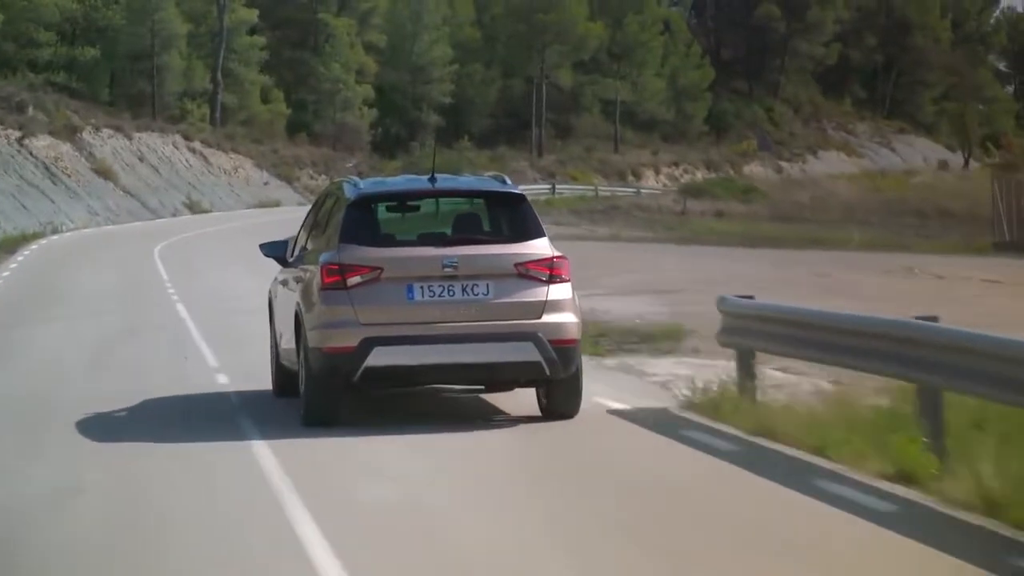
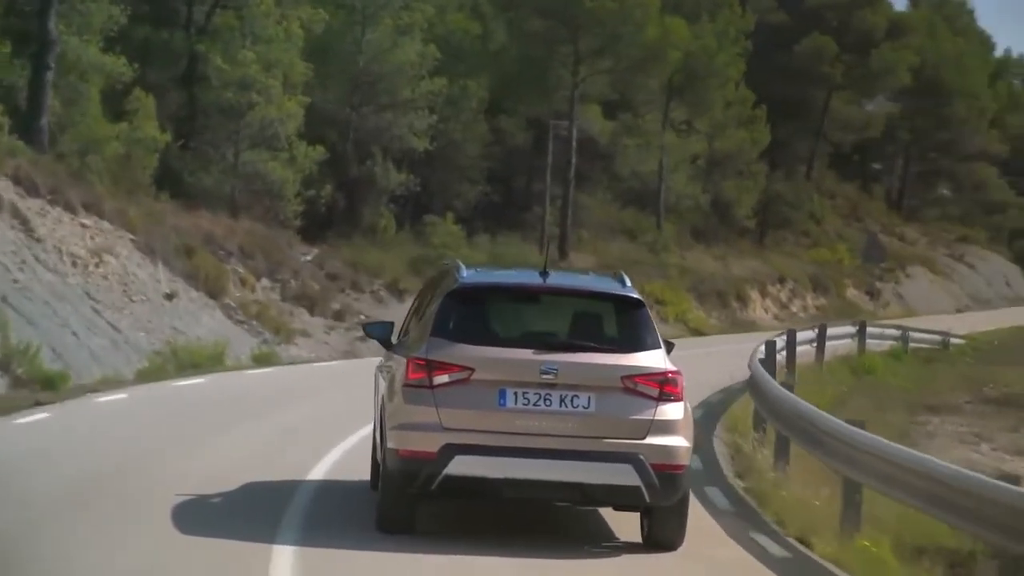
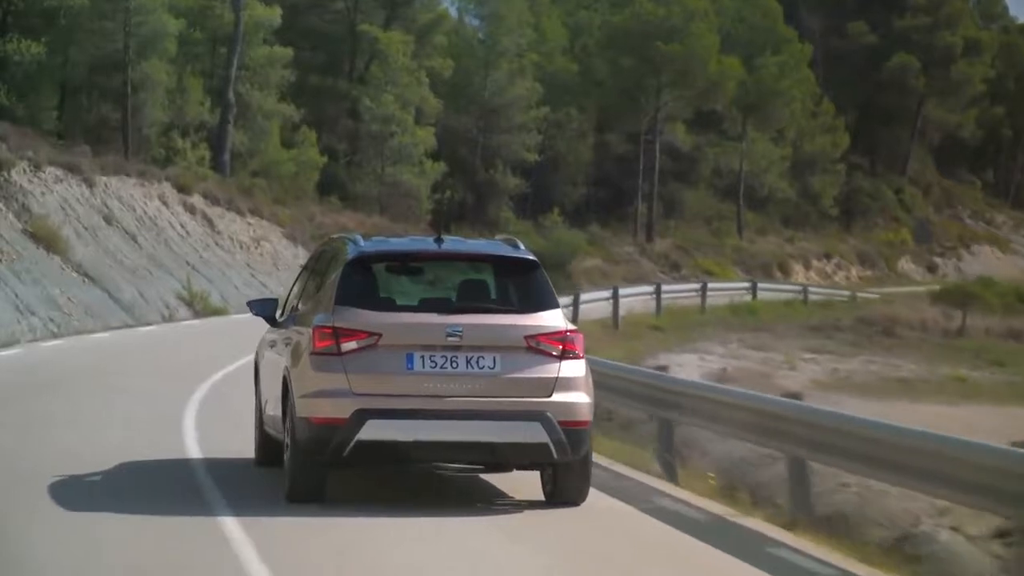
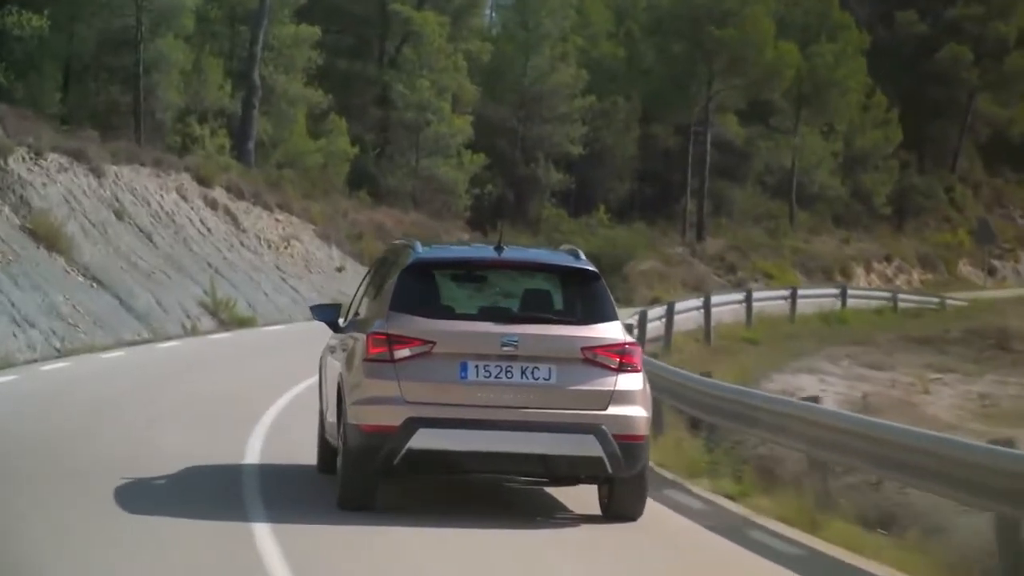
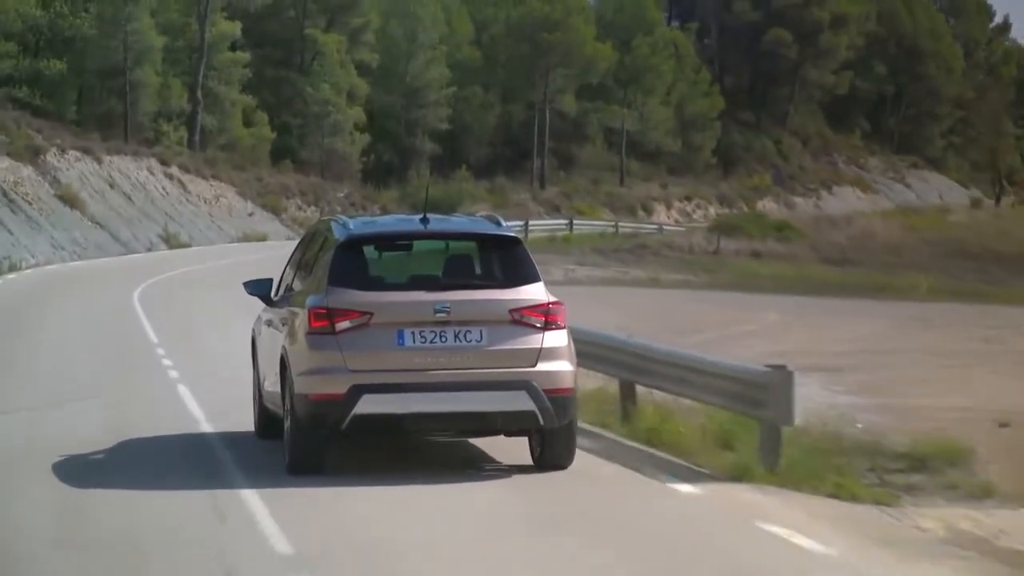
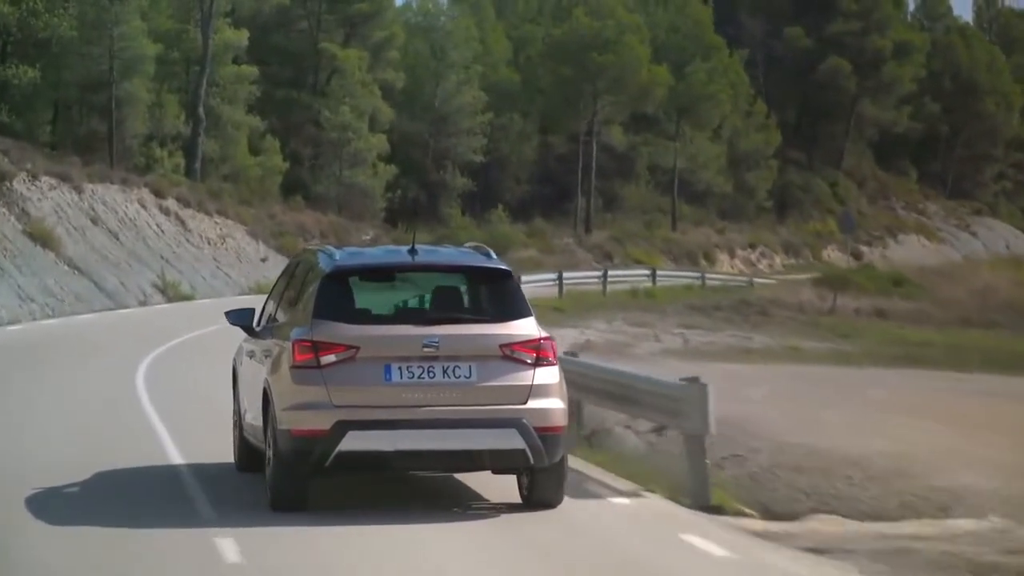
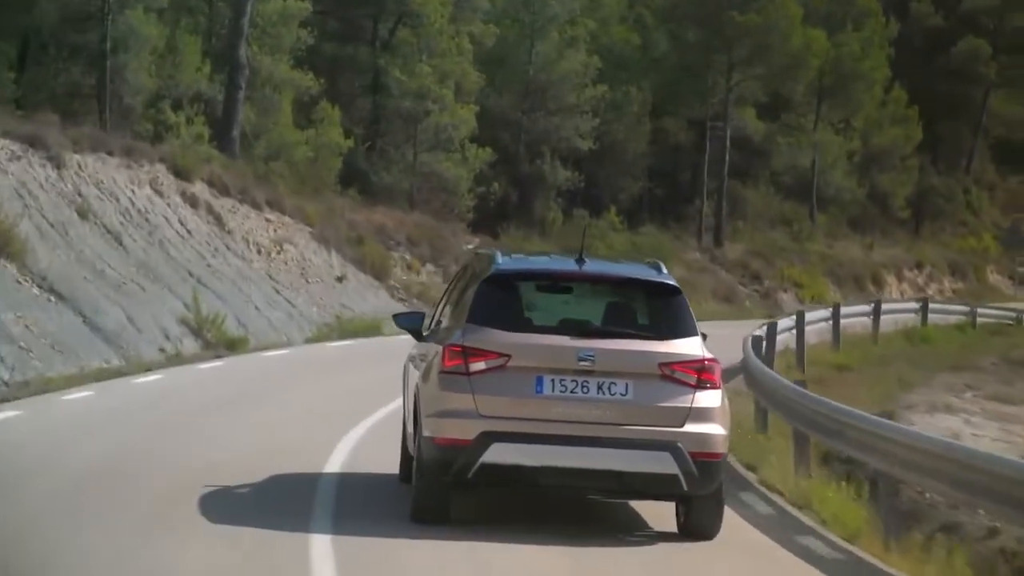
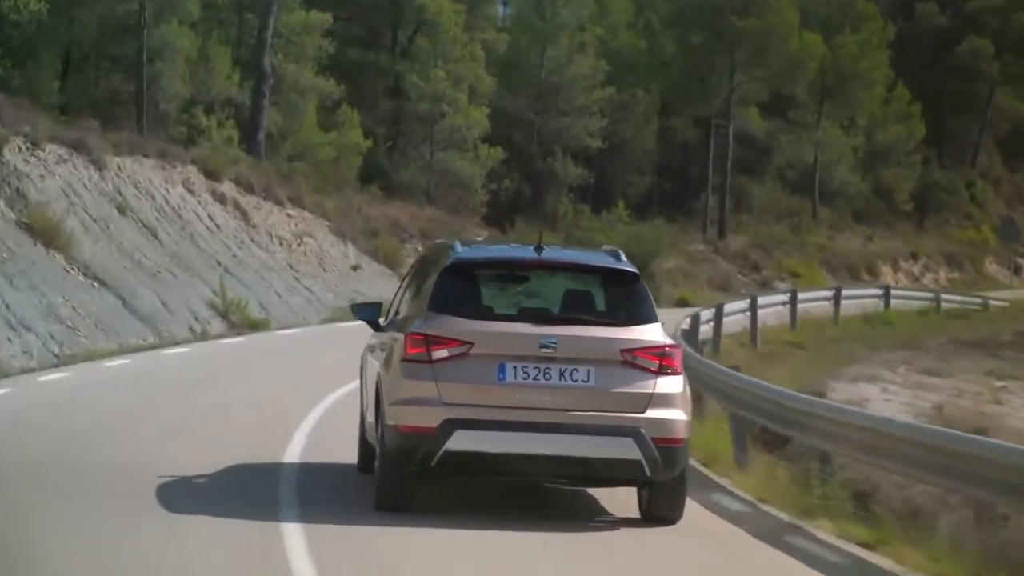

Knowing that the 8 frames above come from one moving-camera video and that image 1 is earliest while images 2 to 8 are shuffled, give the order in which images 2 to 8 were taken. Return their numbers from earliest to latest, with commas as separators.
5, 6, 3, 4, 8, 7, 2
